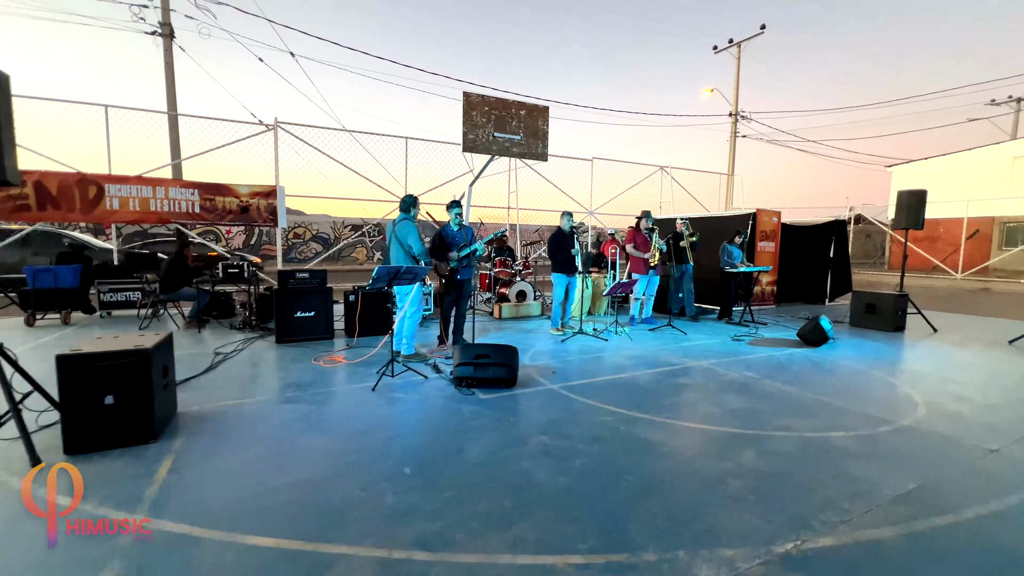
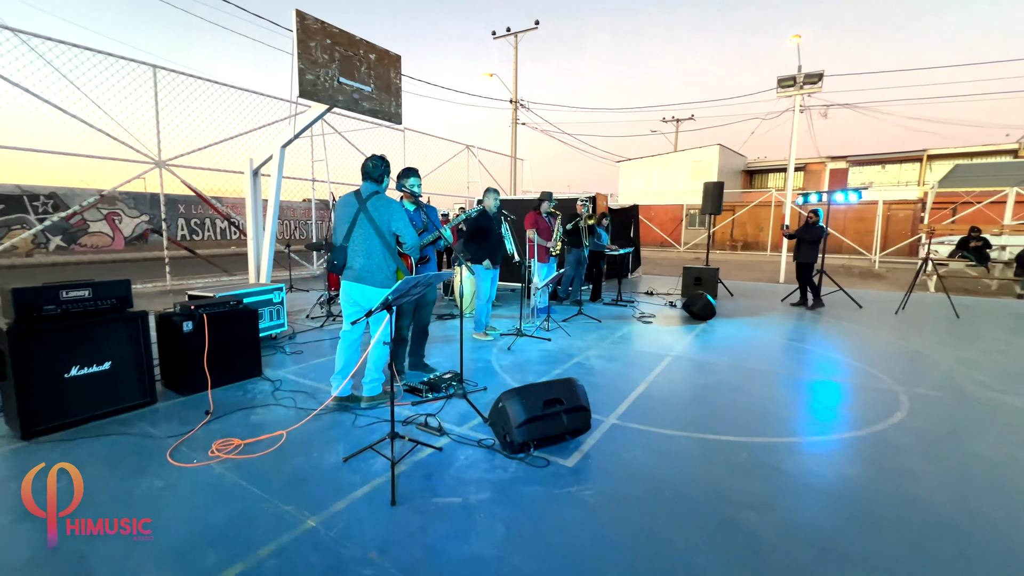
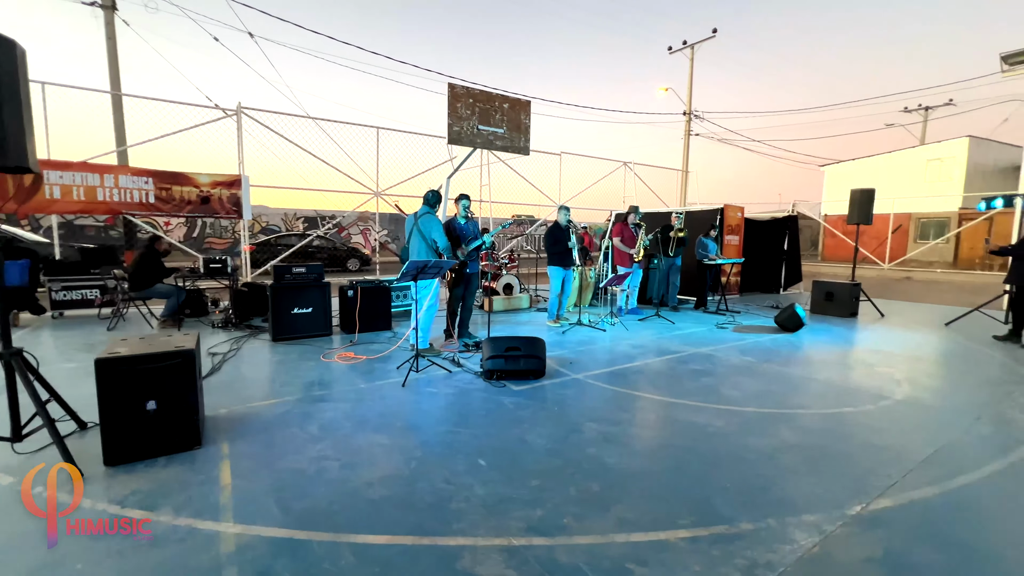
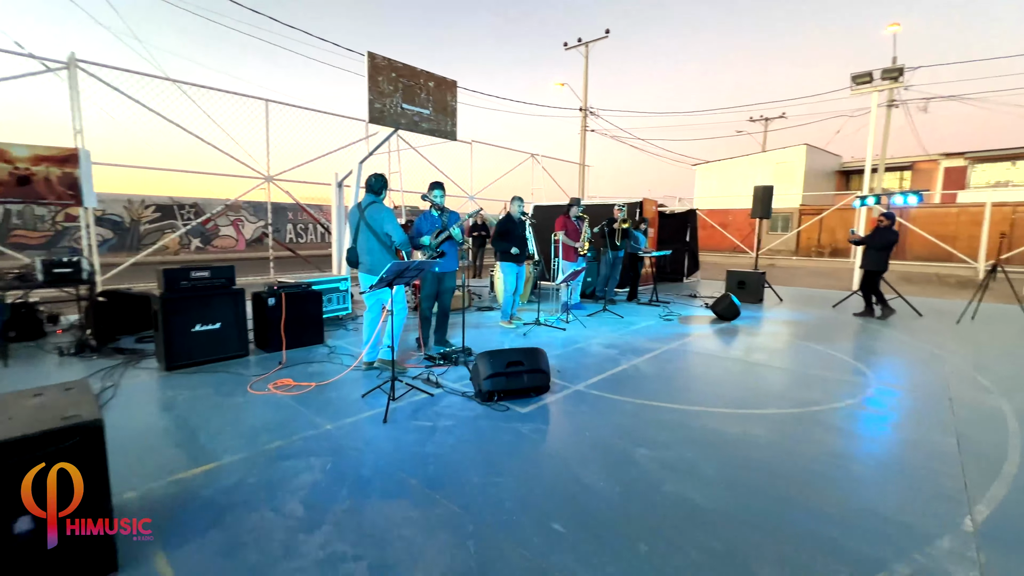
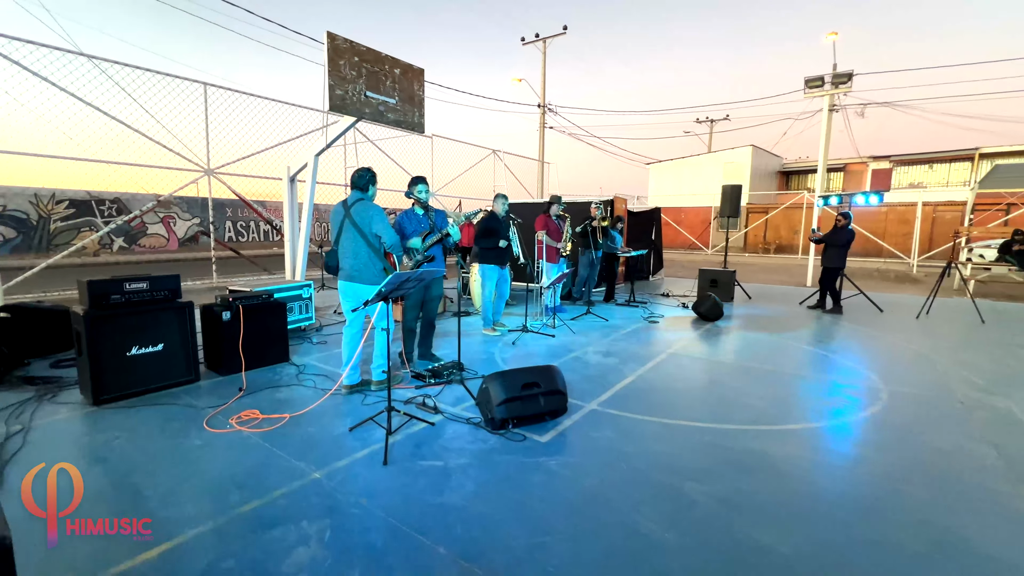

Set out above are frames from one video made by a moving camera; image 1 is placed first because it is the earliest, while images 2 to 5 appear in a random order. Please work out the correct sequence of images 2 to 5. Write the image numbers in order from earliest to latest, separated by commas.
3, 4, 5, 2
